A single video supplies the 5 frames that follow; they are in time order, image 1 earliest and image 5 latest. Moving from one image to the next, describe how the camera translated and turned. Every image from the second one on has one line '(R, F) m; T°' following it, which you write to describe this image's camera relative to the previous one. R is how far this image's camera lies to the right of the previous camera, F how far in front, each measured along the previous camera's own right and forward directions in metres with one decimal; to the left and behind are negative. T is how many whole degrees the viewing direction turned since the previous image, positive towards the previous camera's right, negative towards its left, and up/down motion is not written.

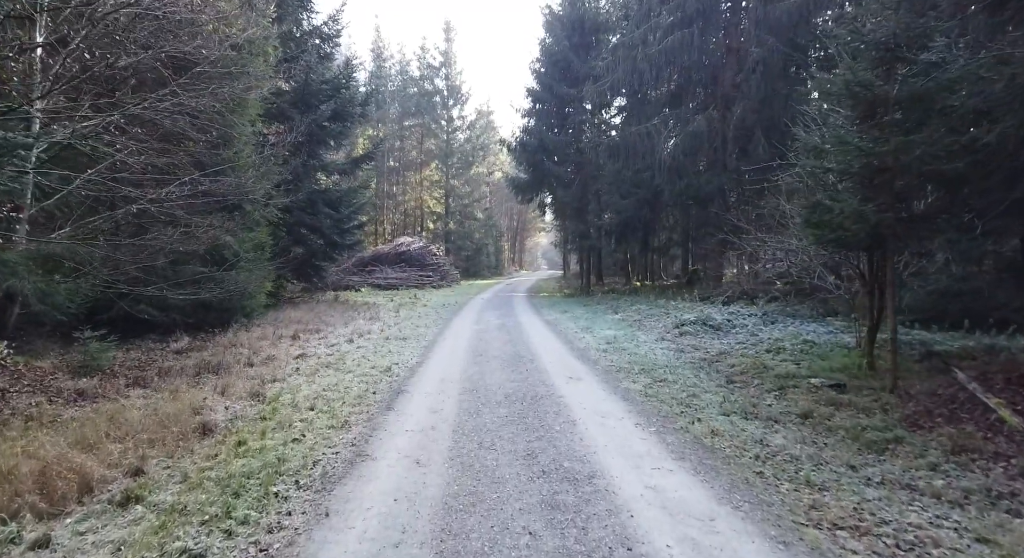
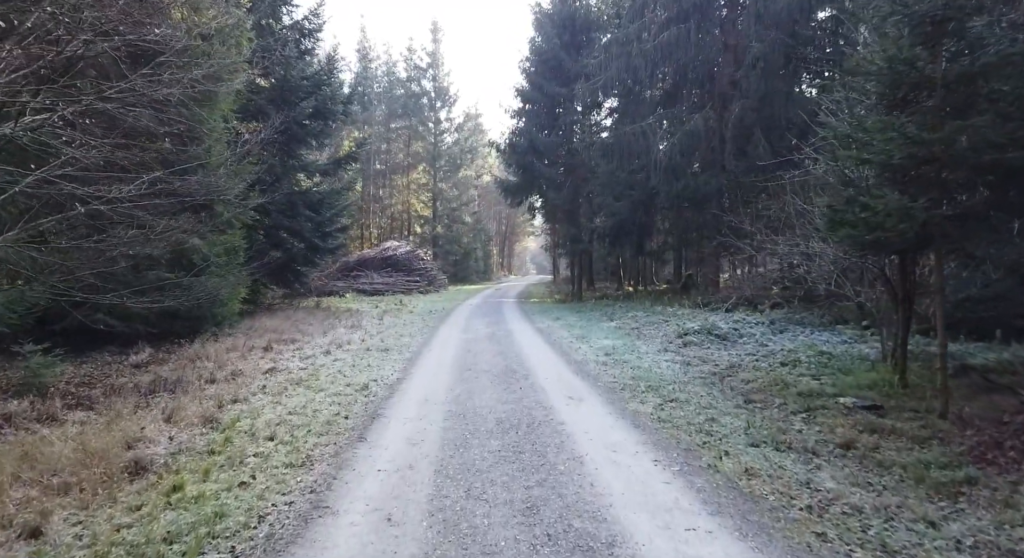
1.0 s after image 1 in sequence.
(0.0, +0.9) m; +1°
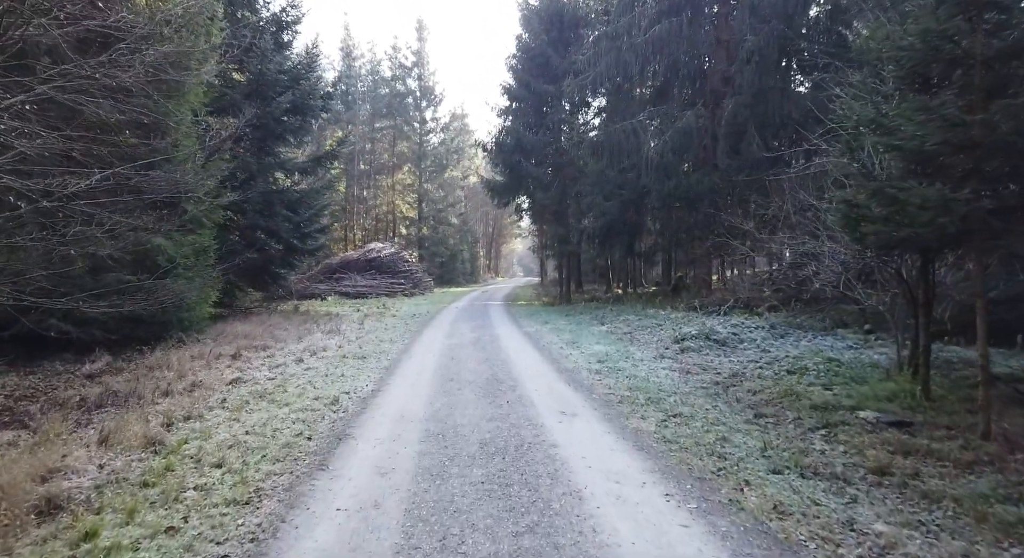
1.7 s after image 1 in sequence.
(0.0, +0.7) m; +1°
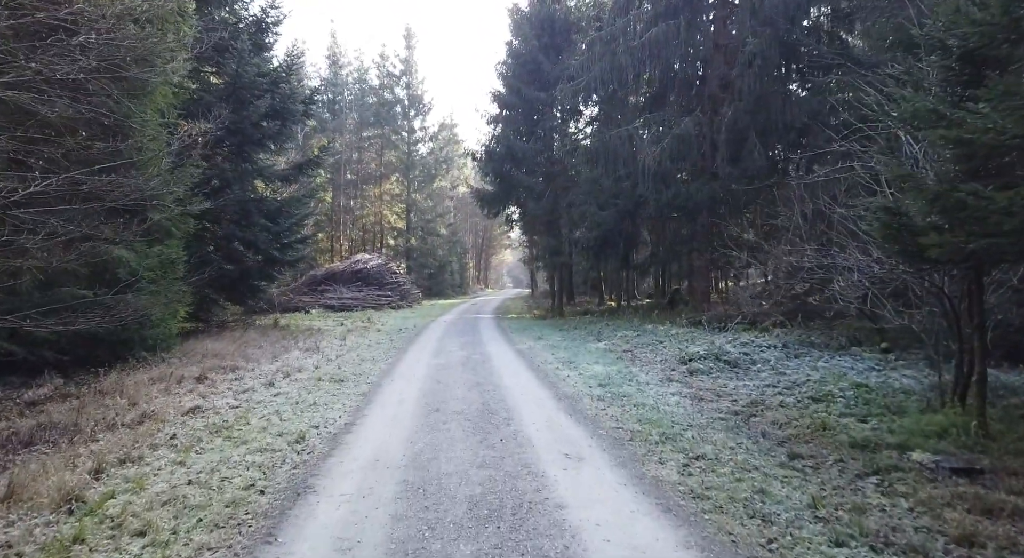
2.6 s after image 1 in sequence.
(0.0, +0.9) m; +1°
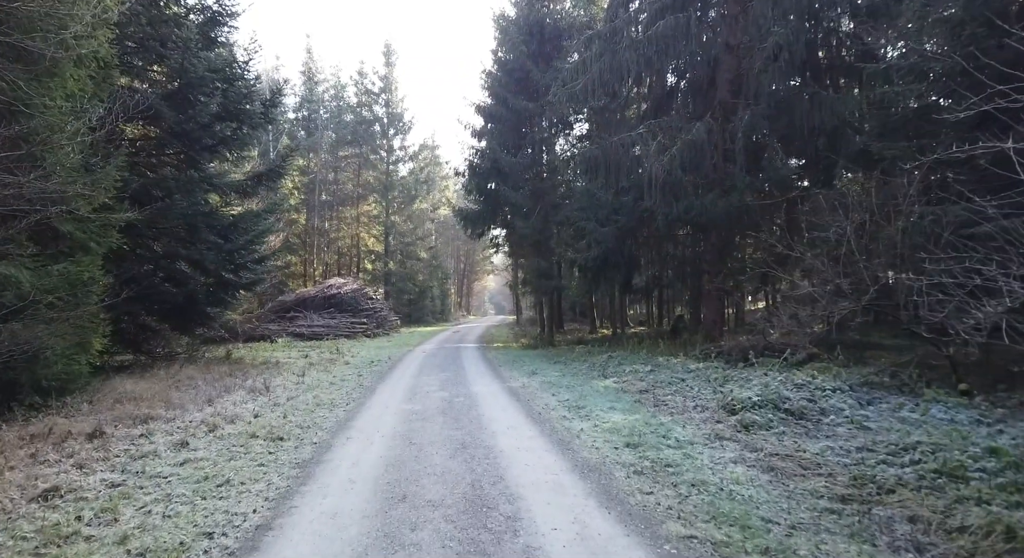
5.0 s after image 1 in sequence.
(-0.2, +2.3) m; +2°
